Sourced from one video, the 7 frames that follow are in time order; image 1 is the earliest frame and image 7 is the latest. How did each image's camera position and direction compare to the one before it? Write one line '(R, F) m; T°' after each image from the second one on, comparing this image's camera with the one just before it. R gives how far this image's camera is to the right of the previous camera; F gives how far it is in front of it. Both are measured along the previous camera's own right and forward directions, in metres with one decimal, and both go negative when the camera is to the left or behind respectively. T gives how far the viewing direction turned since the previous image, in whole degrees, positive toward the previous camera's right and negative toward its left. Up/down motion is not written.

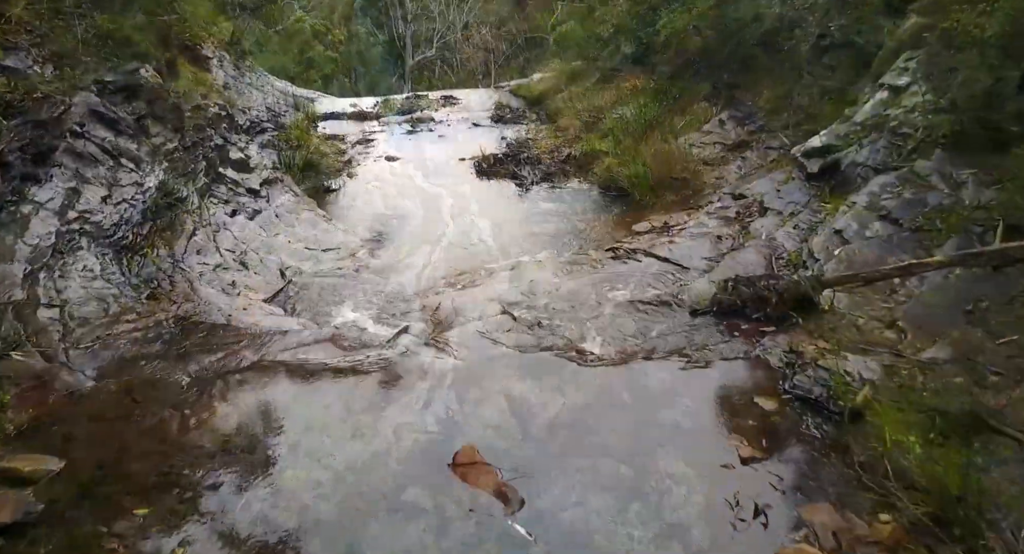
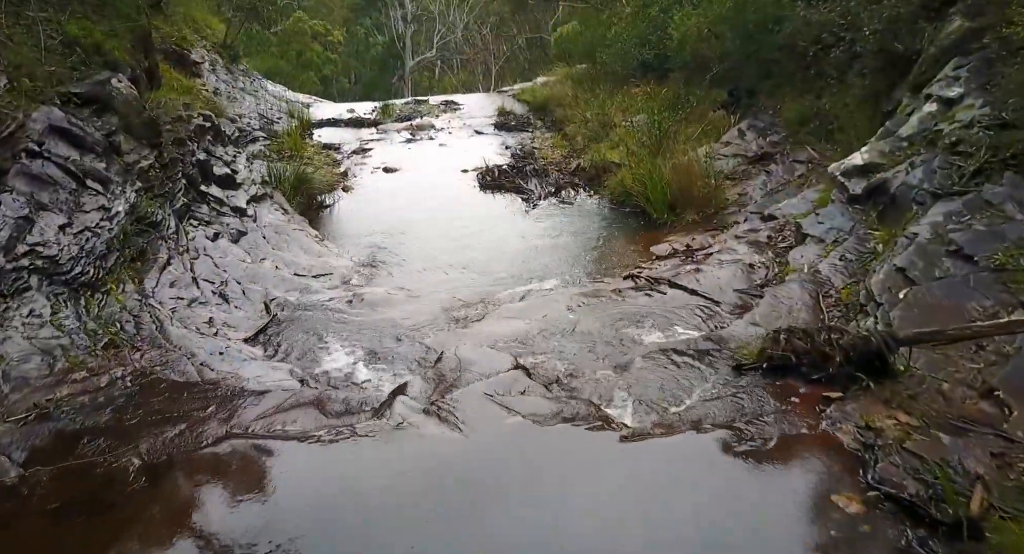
(-0.1, +0.5) m; 0°
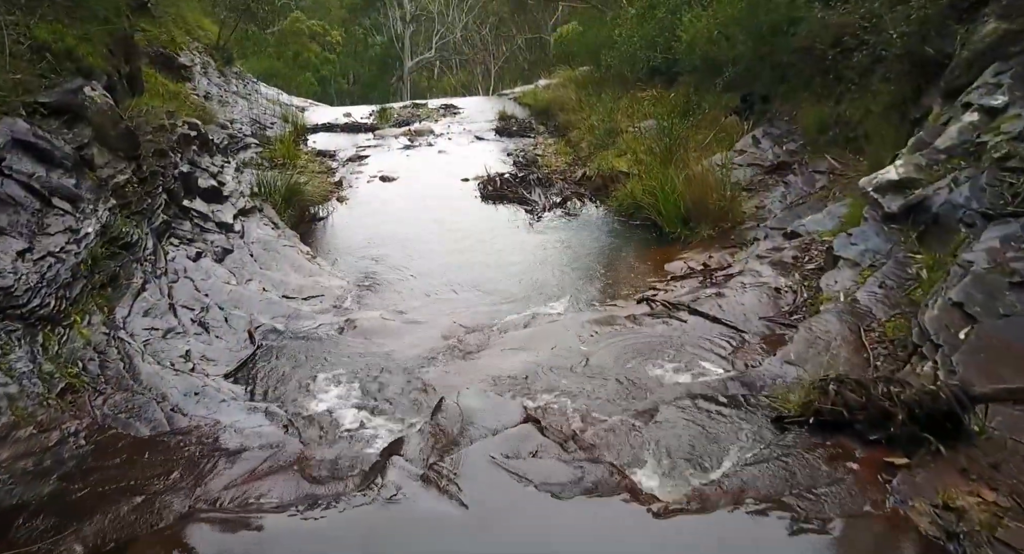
(0.0, +0.4) m; 0°
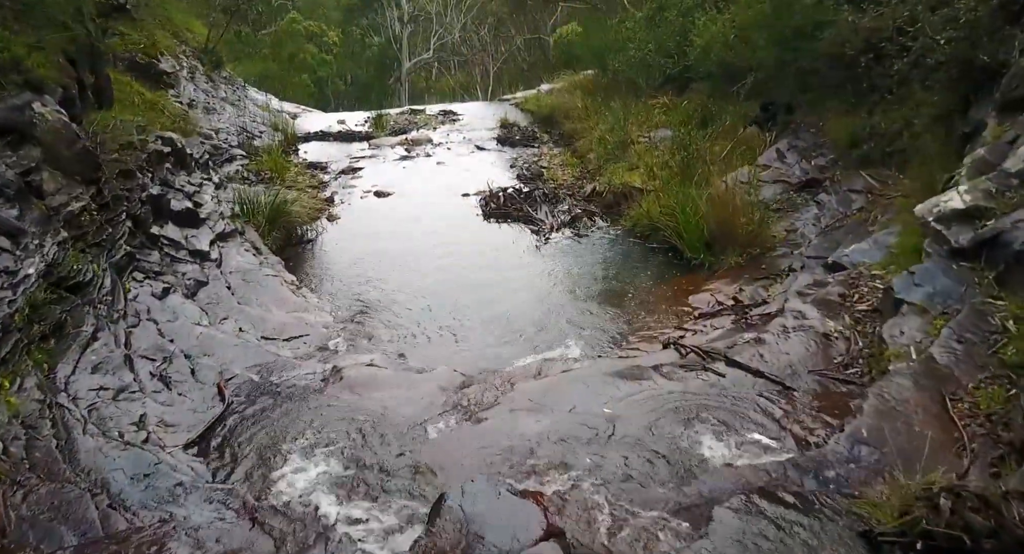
(-0.1, +0.6) m; 0°
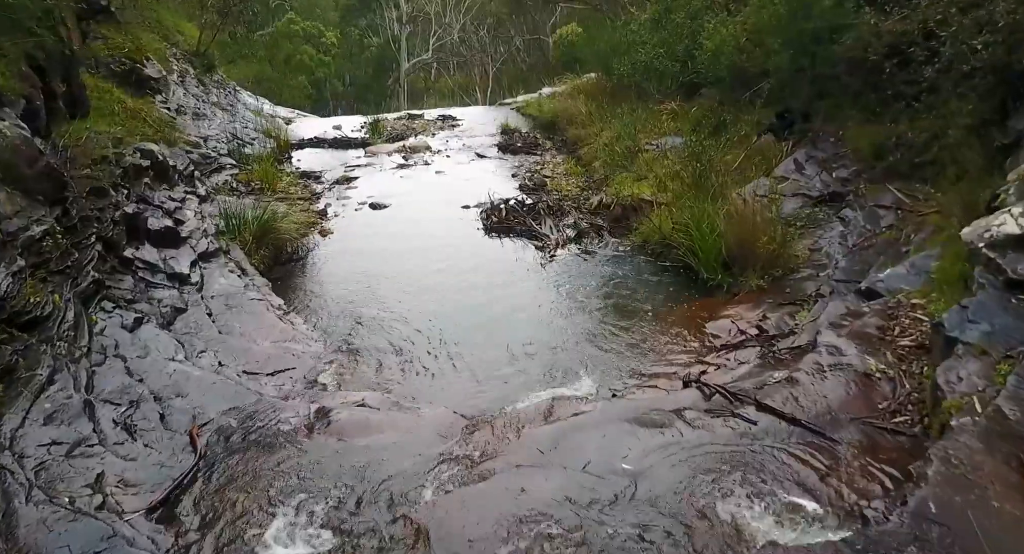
(0.0, +0.4) m; 0°
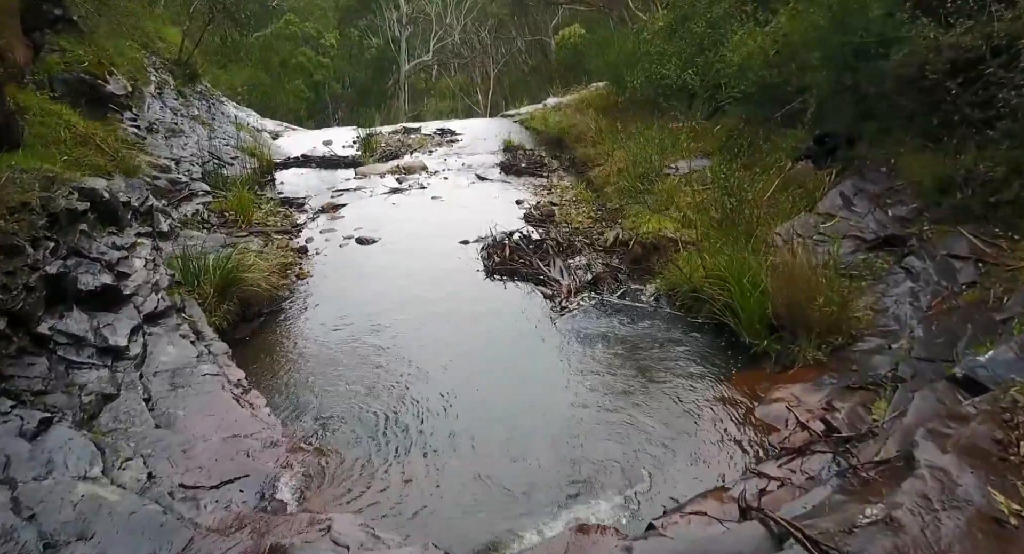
(0.0, +0.9) m; 0°
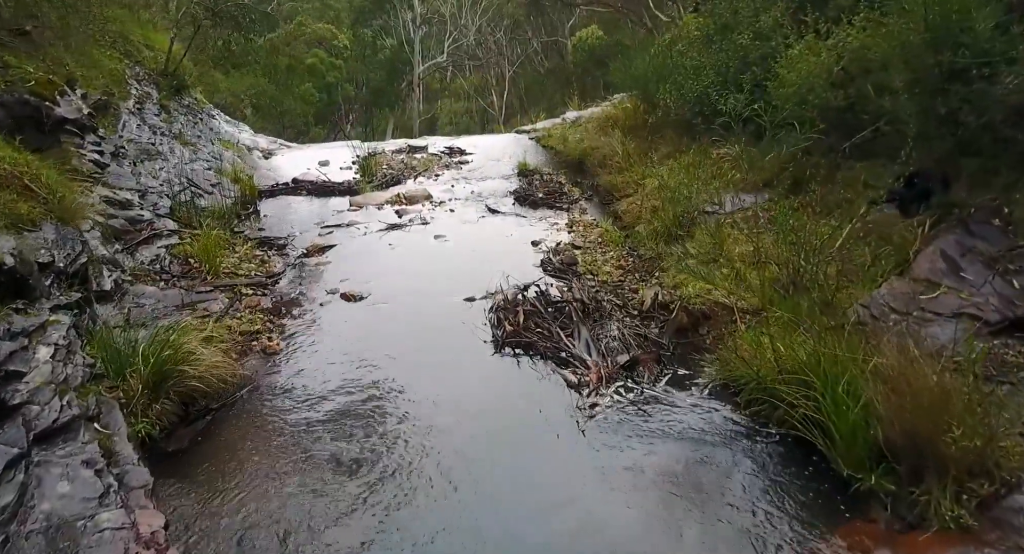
(0.0, +1.2) m; -1°
